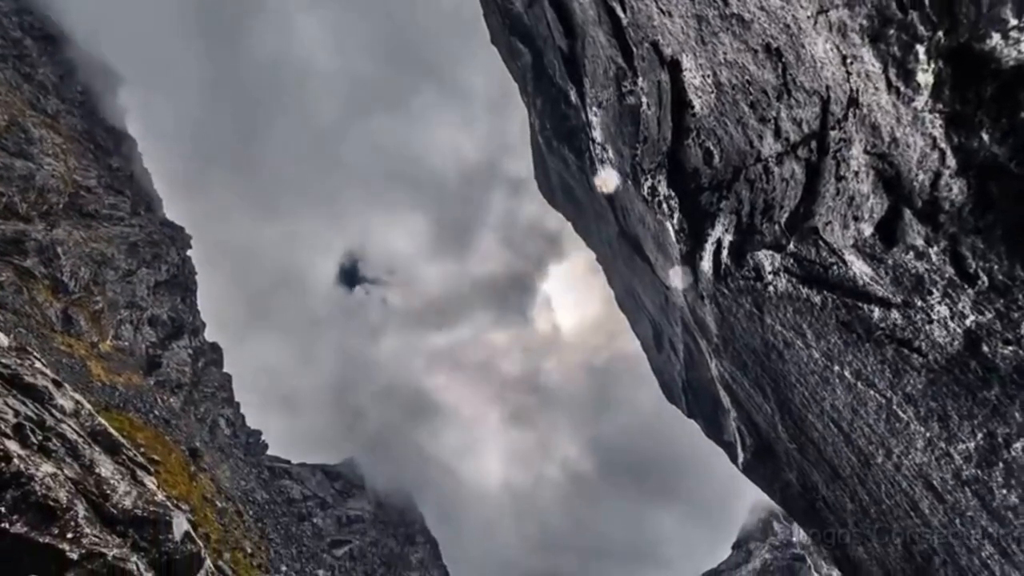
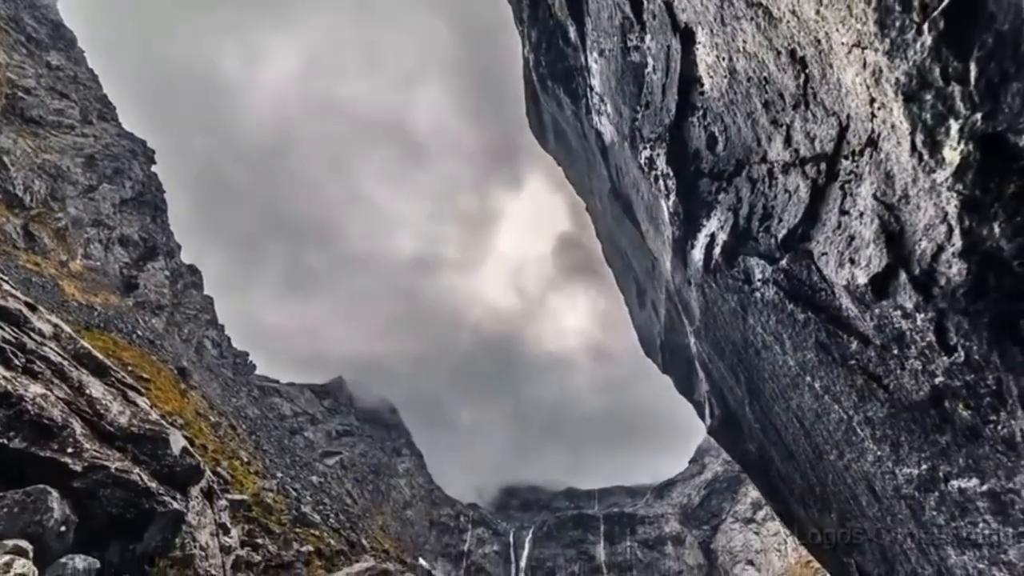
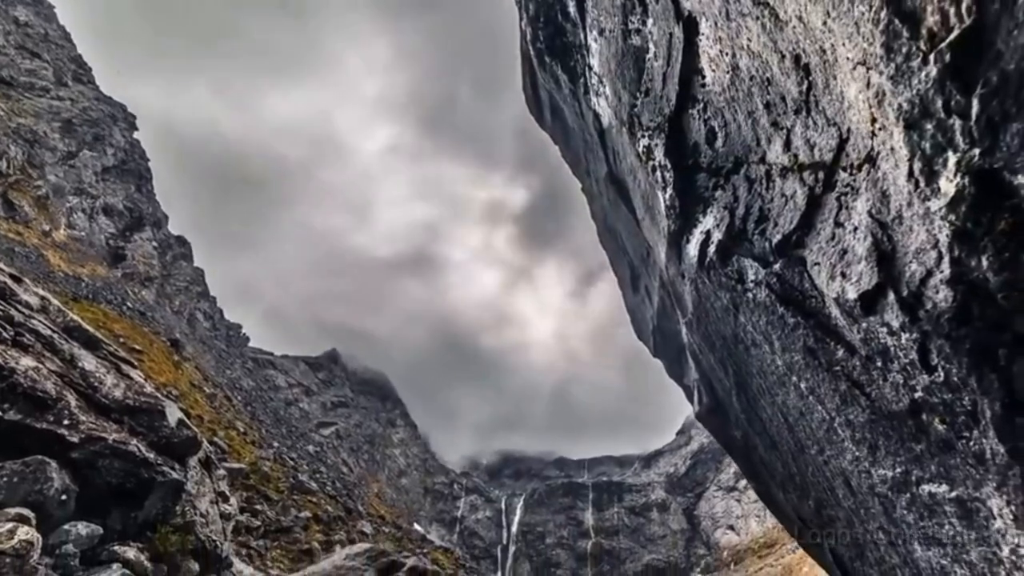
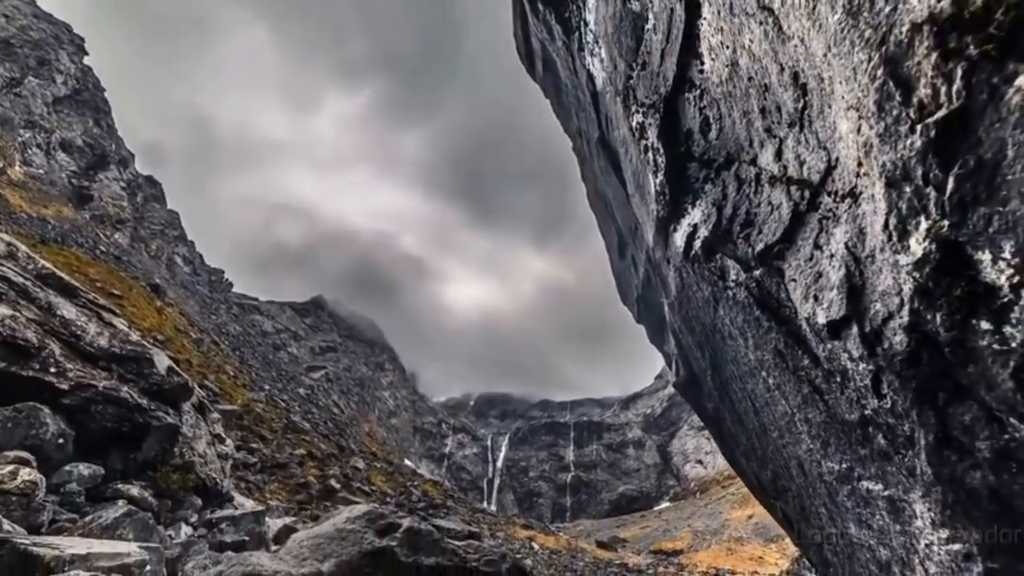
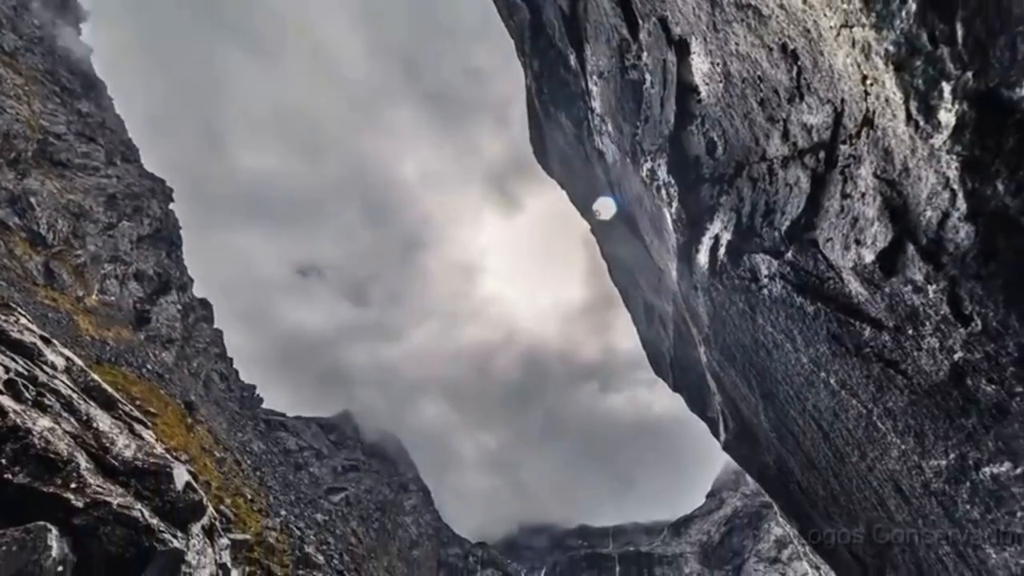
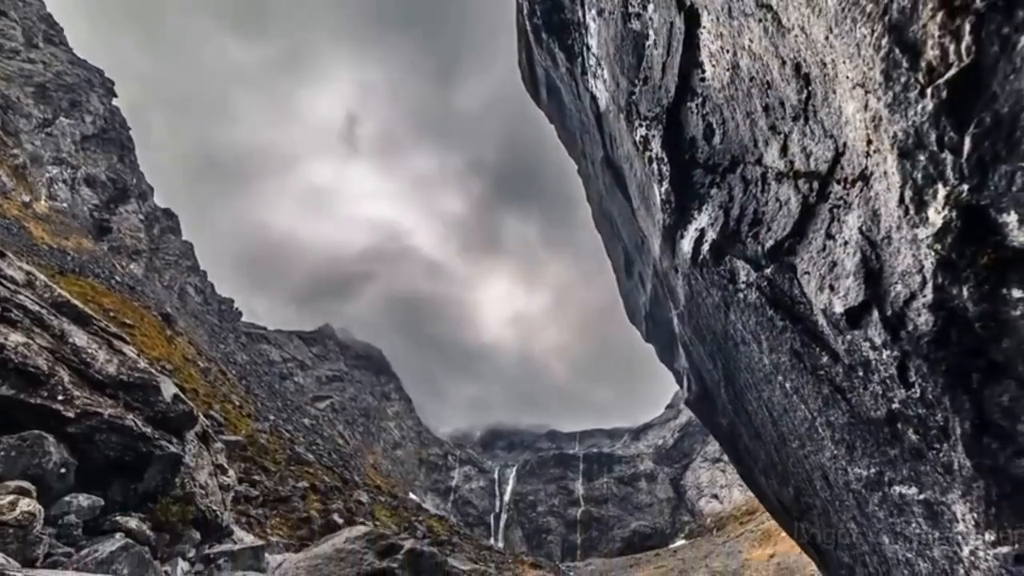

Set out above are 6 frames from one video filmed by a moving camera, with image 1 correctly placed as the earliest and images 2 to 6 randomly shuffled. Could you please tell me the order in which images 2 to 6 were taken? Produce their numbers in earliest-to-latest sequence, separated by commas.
5, 2, 3, 6, 4
